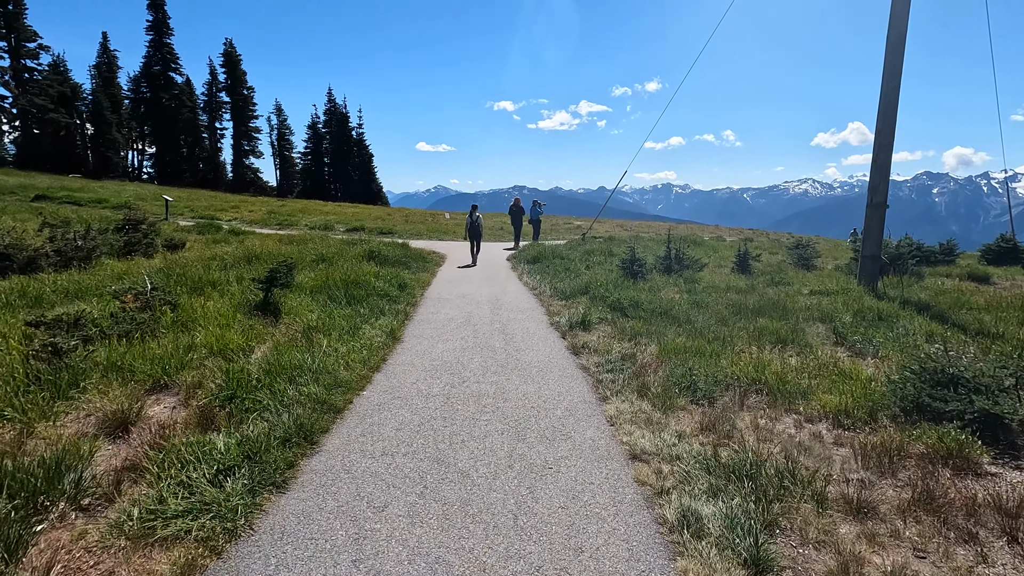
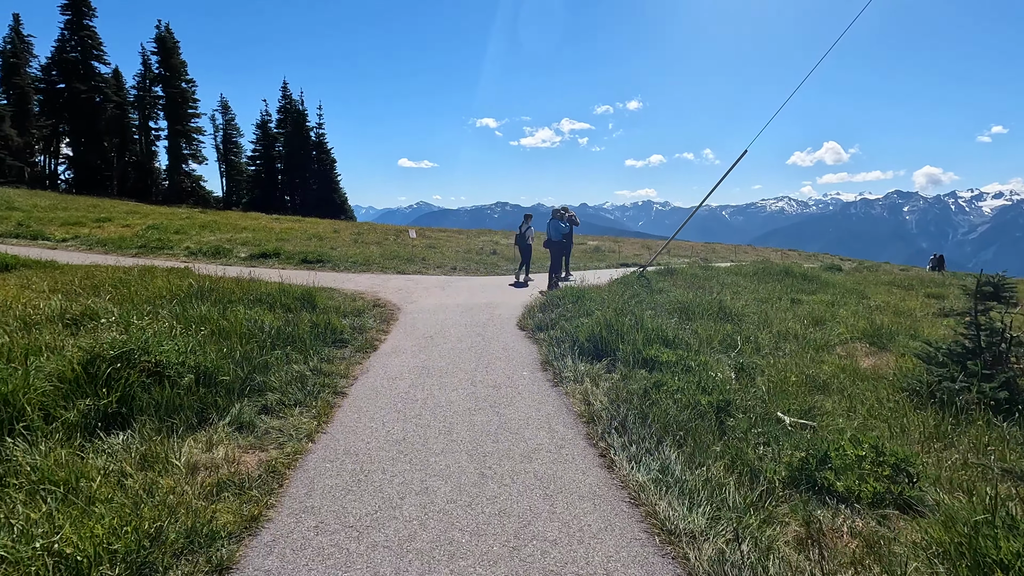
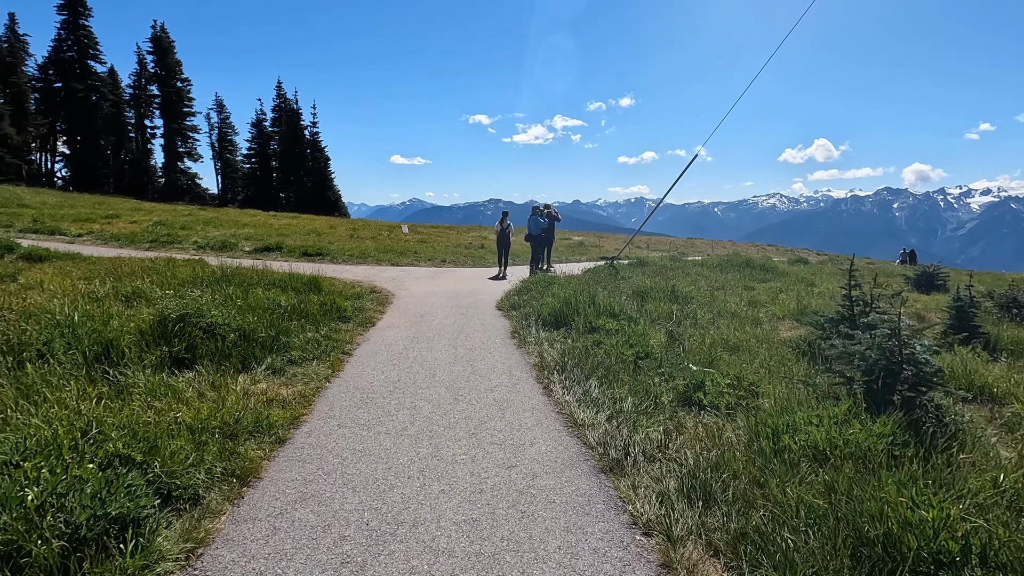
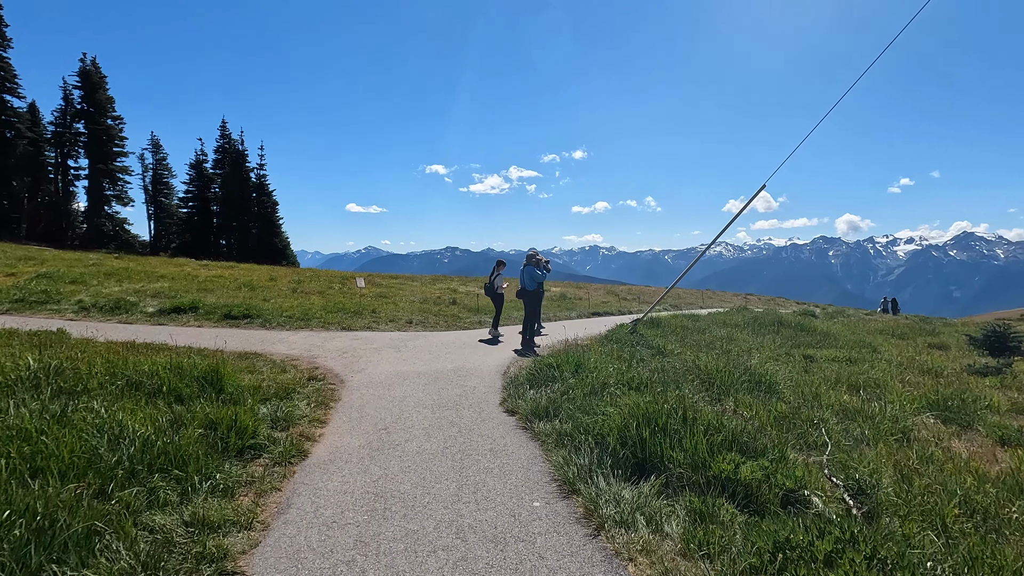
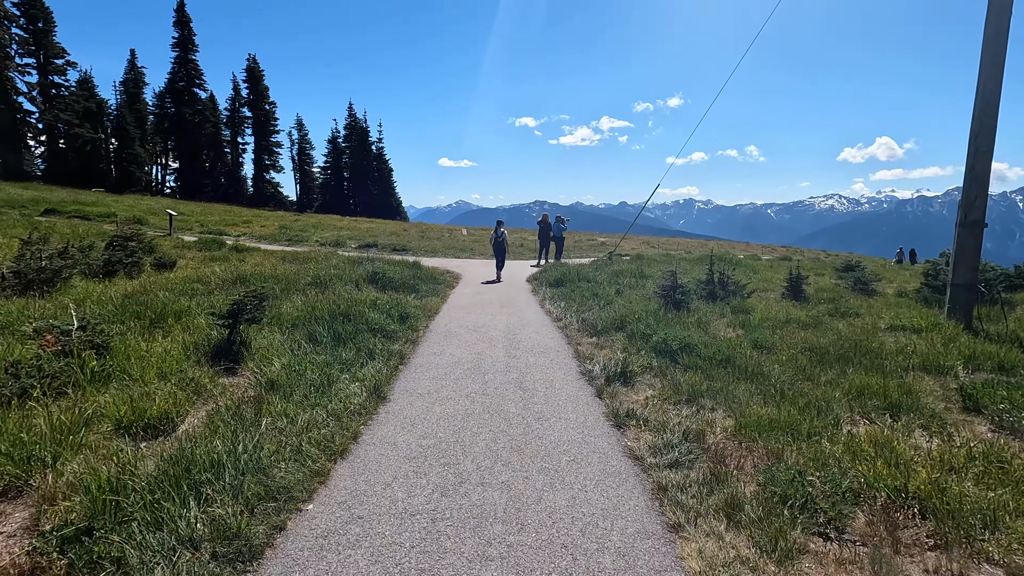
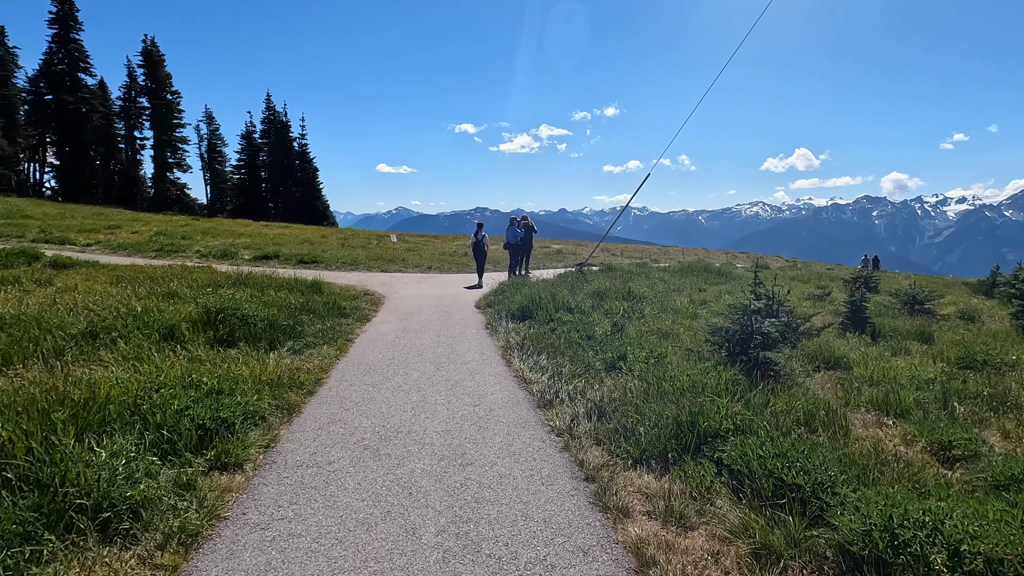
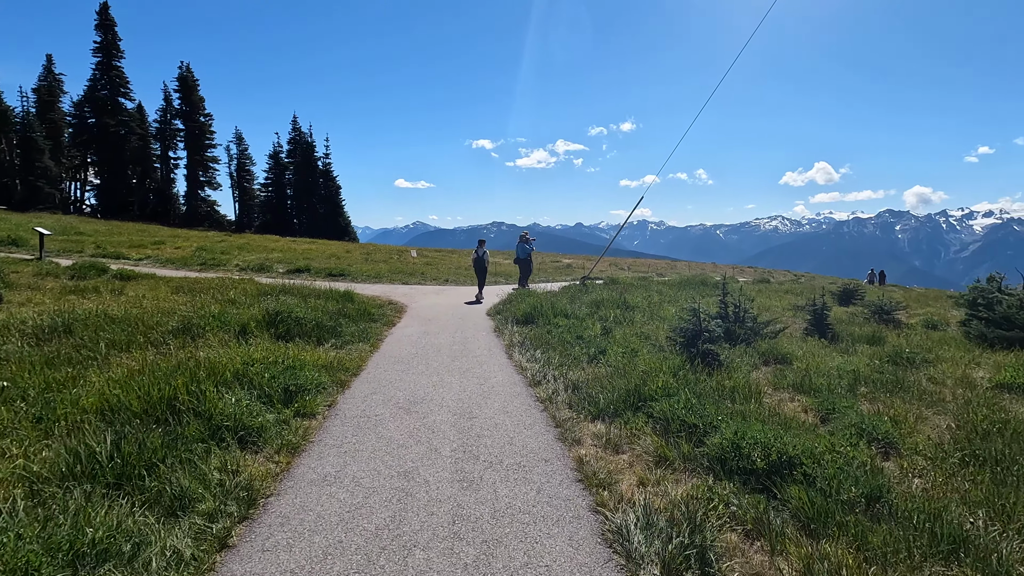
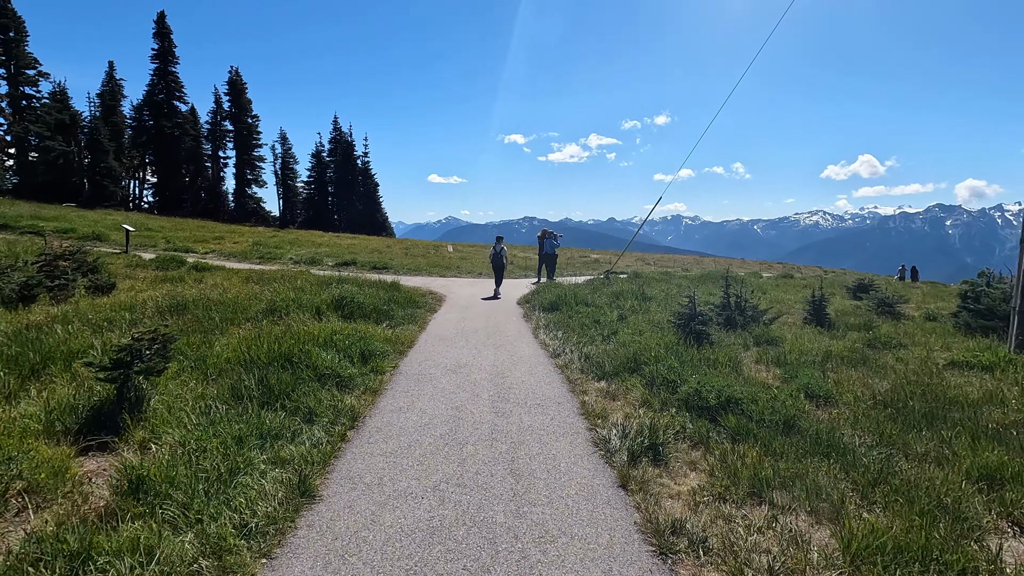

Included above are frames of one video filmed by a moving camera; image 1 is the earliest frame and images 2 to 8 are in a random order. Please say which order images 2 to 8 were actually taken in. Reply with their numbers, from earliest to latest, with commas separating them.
5, 8, 7, 6, 3, 2, 4
